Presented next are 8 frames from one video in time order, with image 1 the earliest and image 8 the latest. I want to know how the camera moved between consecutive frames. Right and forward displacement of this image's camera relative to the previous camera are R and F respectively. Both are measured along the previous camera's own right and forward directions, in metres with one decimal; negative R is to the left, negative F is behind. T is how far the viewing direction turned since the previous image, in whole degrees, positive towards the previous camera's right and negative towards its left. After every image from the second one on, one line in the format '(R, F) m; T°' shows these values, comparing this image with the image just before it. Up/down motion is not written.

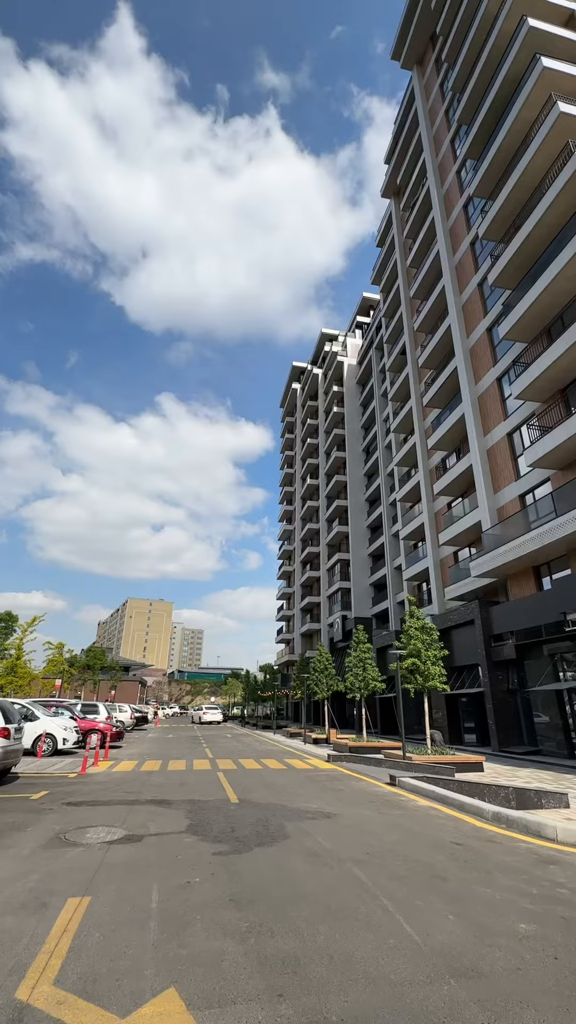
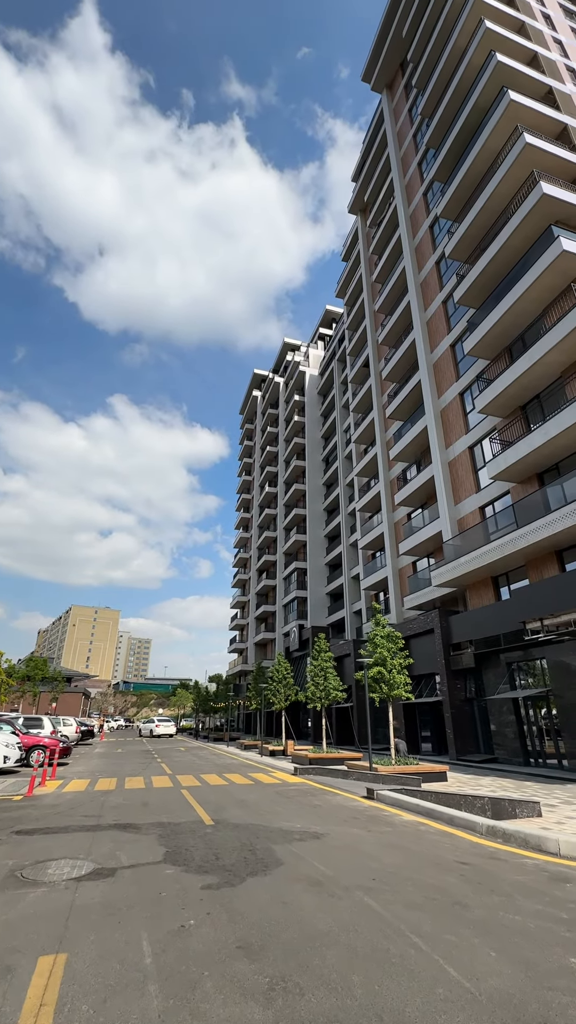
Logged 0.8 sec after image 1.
(-0.5, +0.4) m; +6°
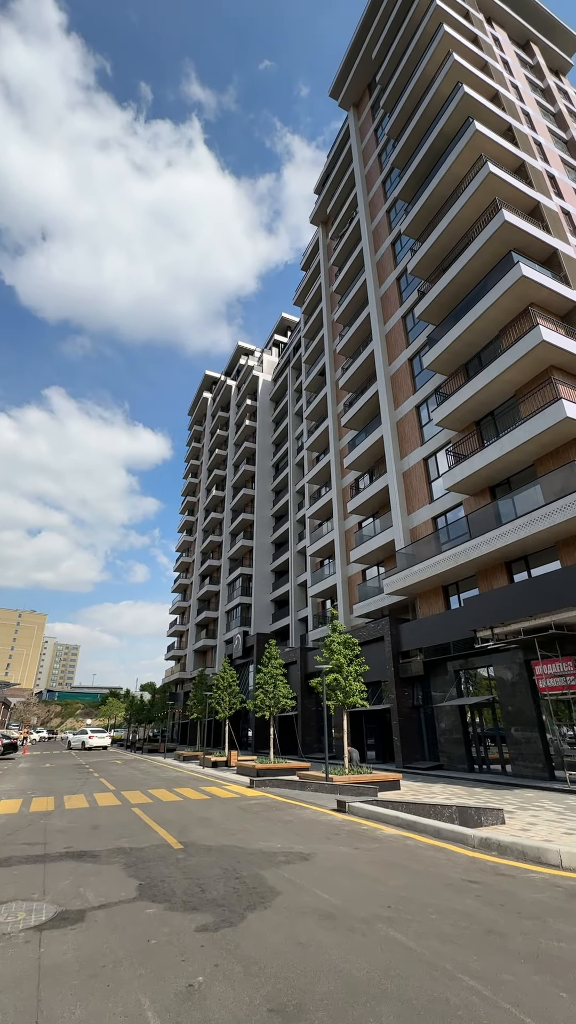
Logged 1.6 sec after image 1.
(-0.6, +0.5) m; +7°
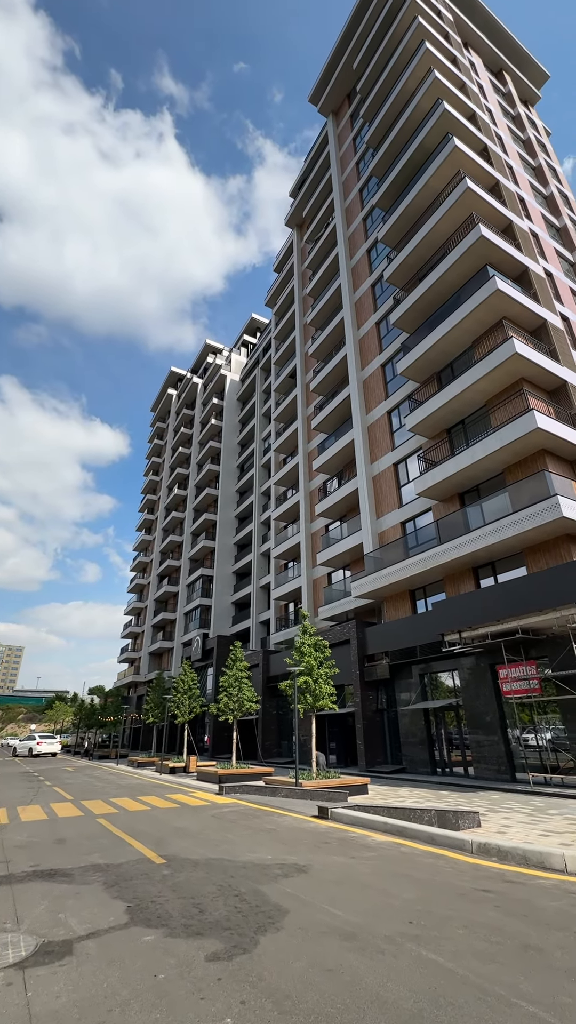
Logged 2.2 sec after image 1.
(-0.5, +0.3) m; +5°
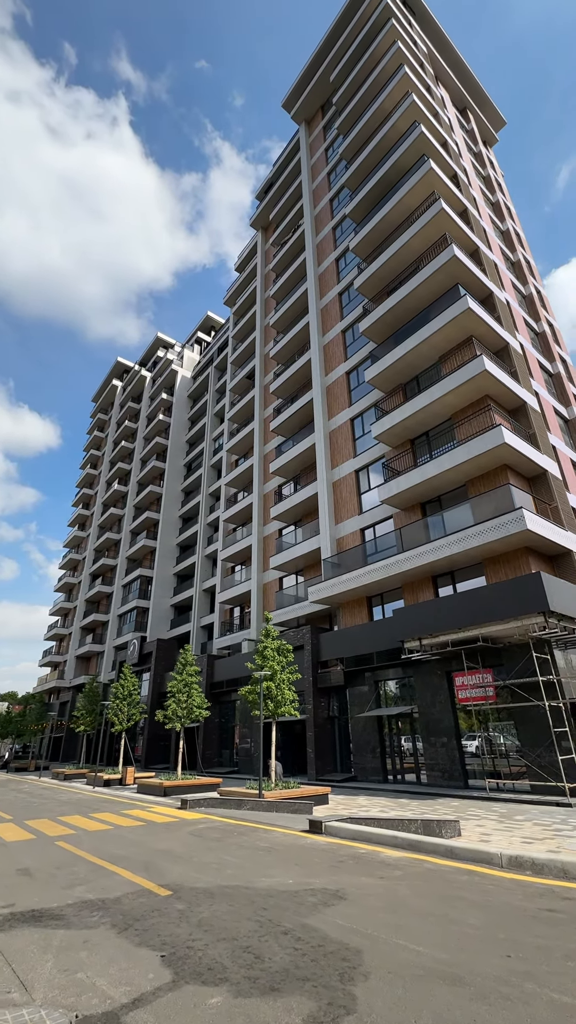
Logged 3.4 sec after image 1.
(-1.1, +0.6) m; +8°
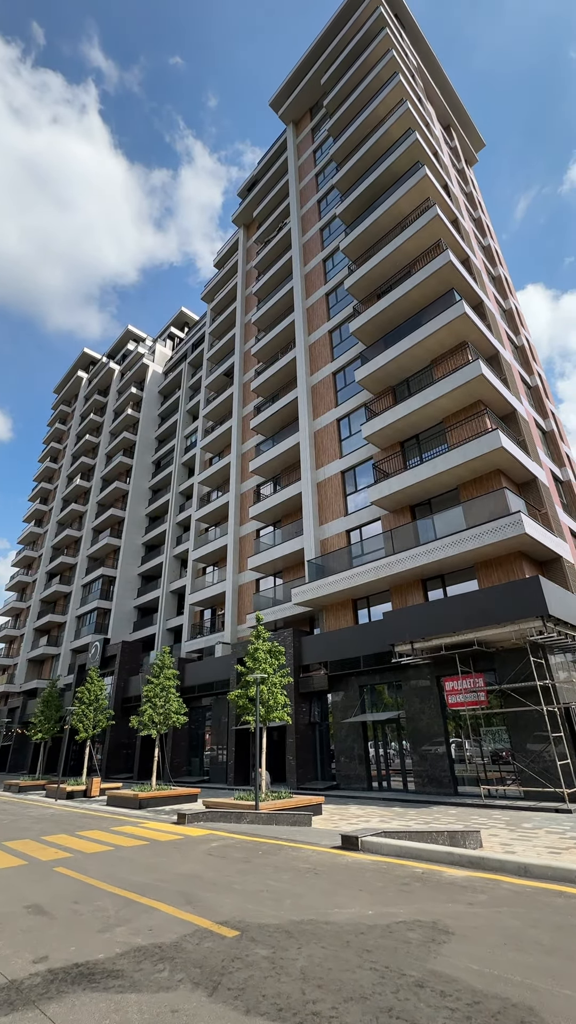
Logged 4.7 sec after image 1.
(-1.1, +0.7) m; +5°
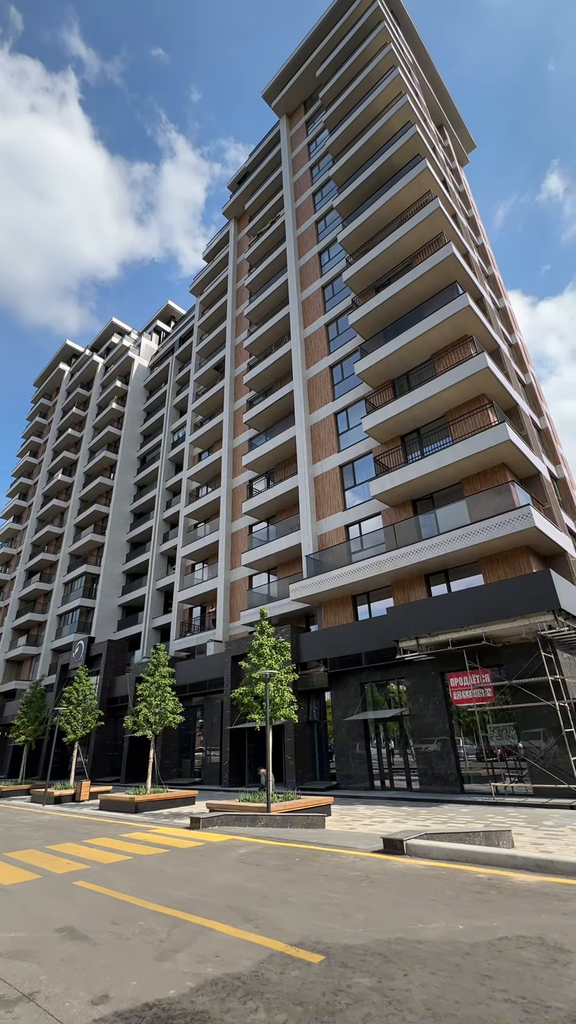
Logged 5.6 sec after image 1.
(-0.8, +0.5) m; +2°
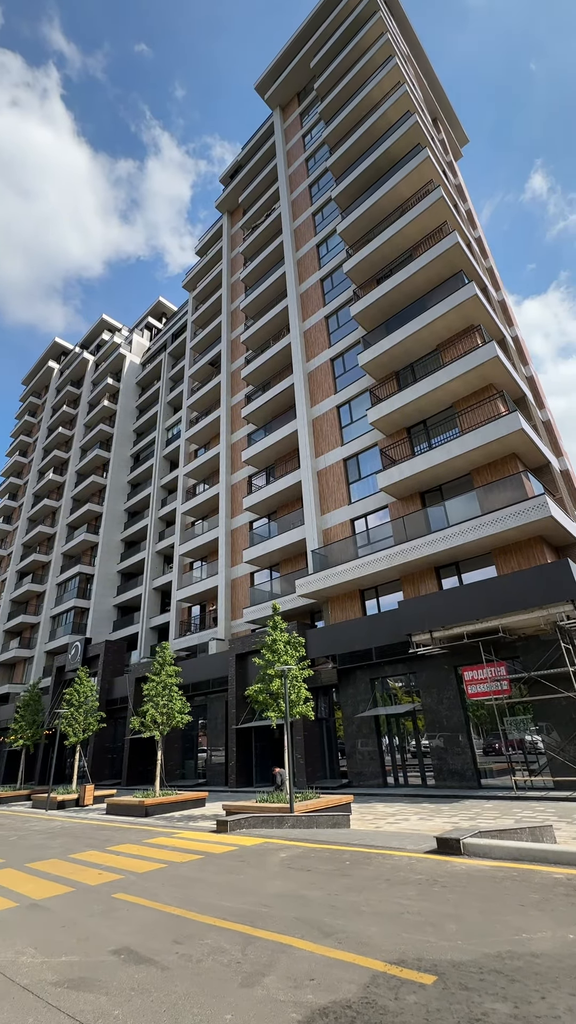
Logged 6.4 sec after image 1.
(-0.7, +0.4) m; +1°
